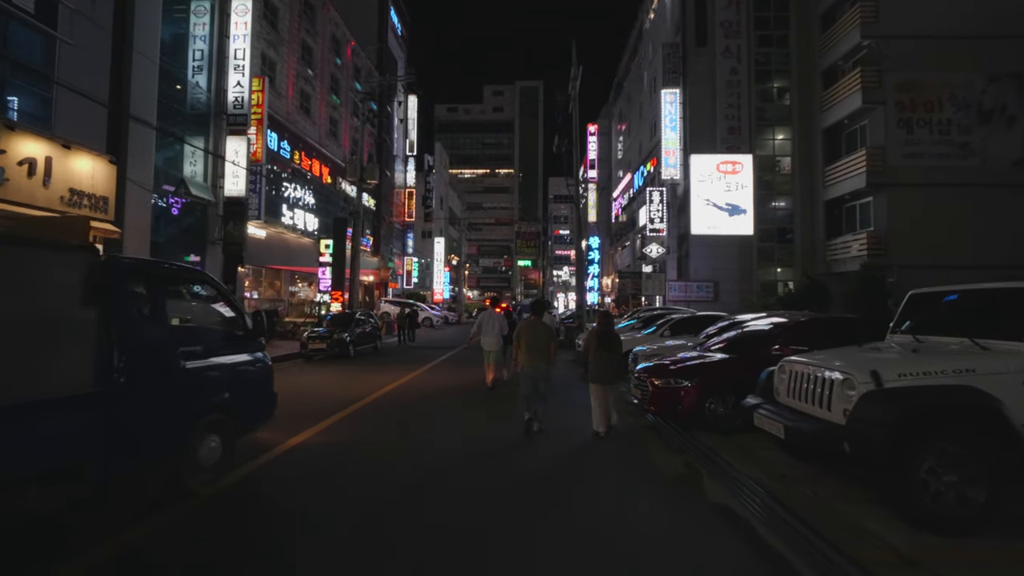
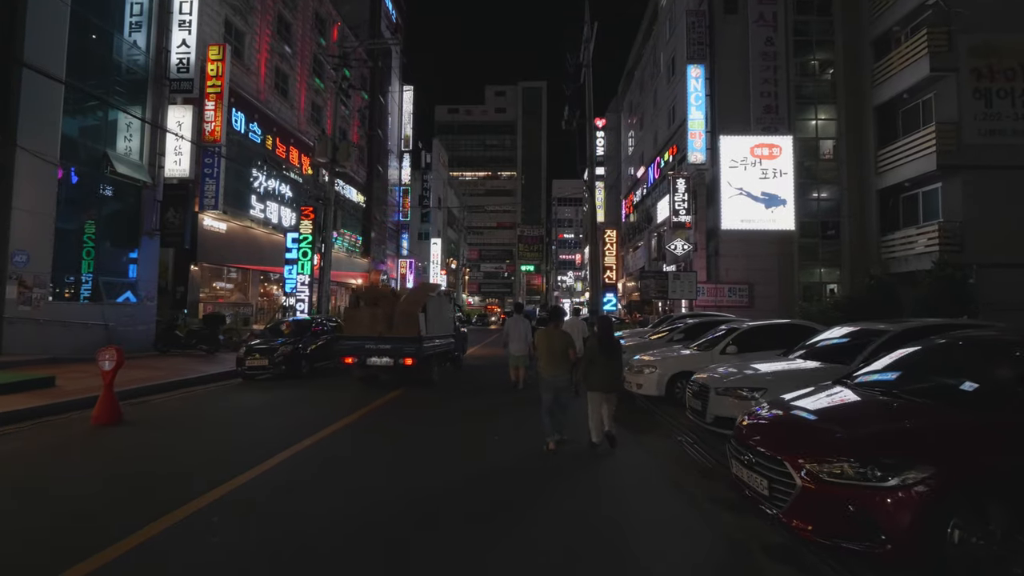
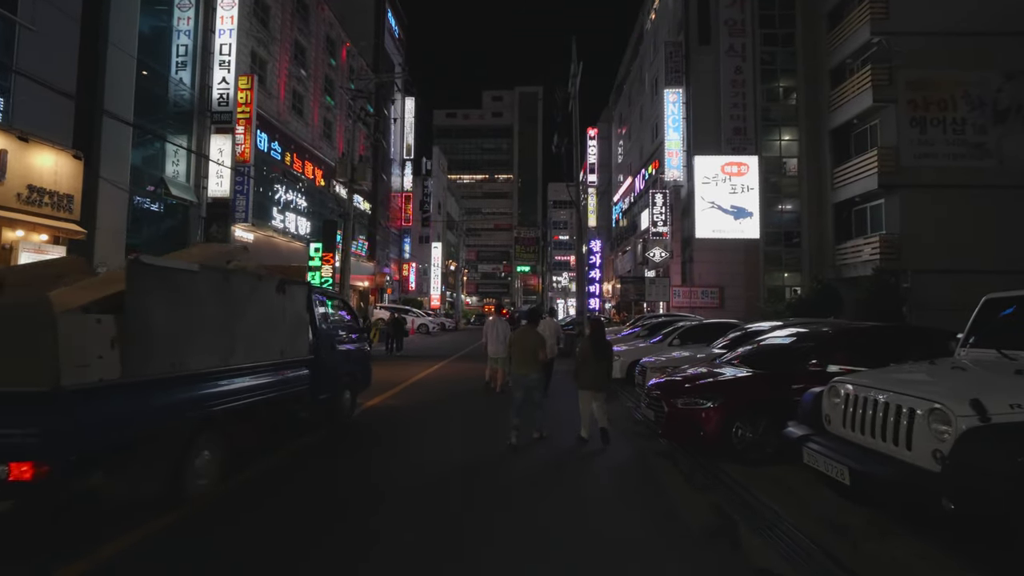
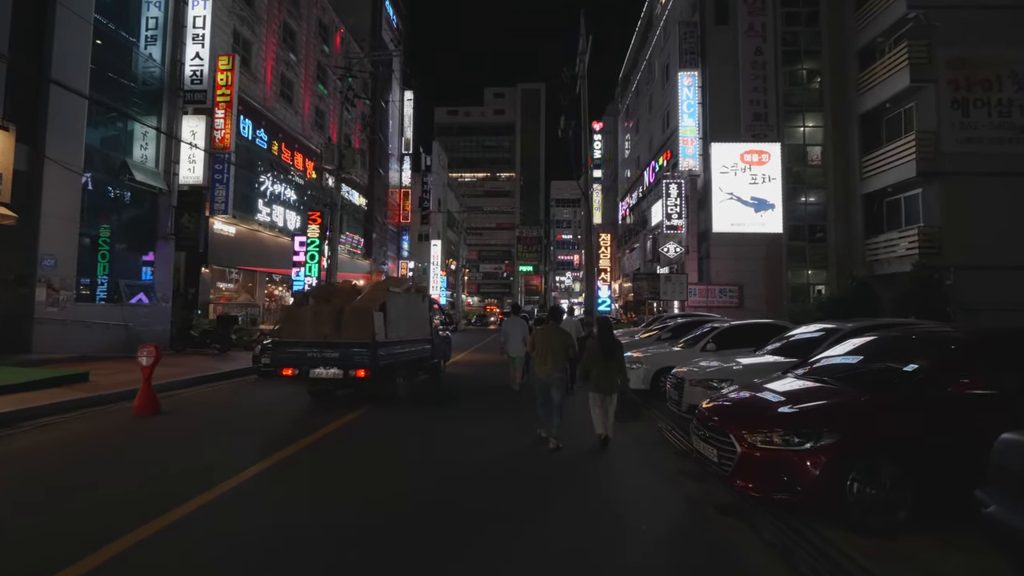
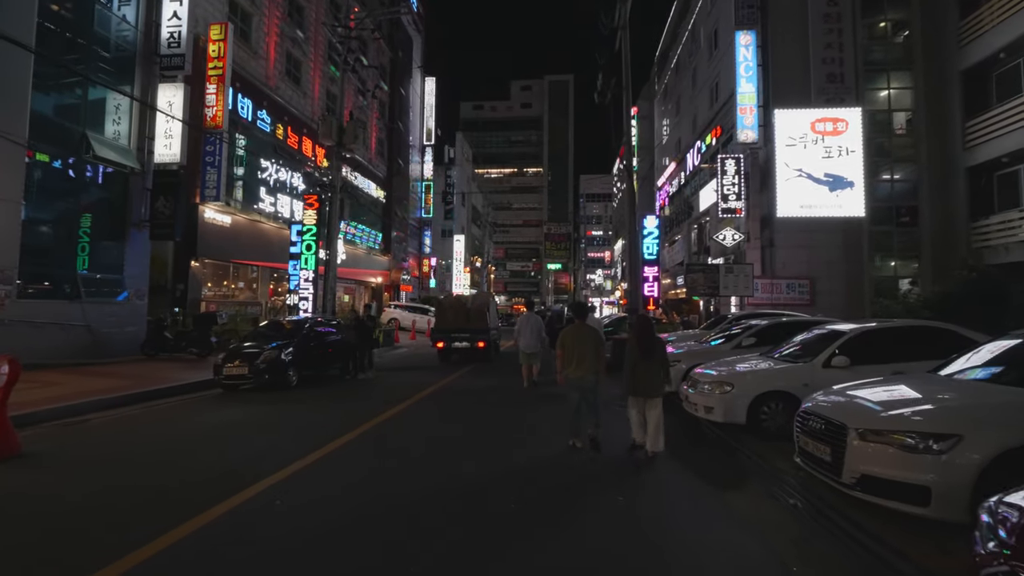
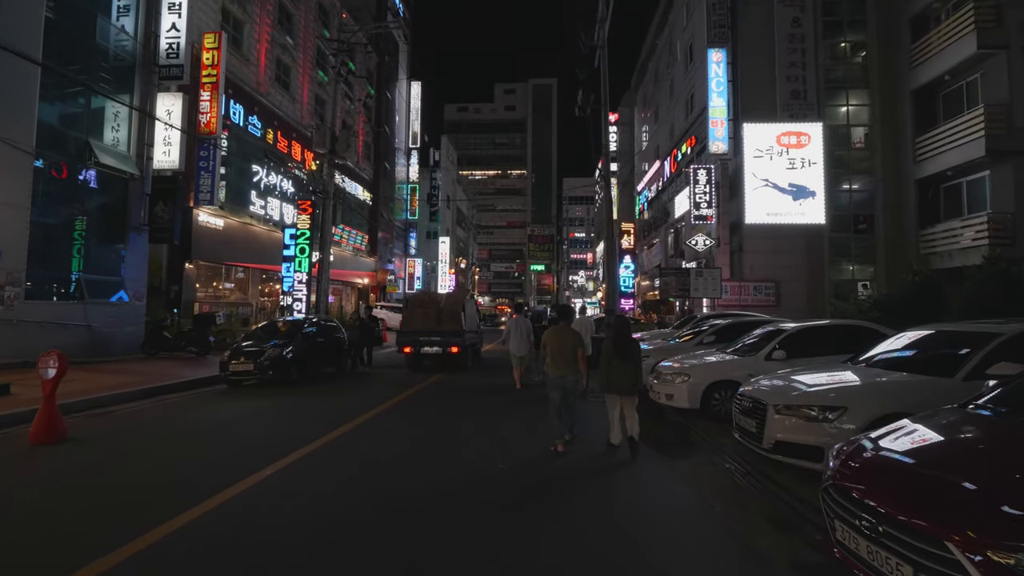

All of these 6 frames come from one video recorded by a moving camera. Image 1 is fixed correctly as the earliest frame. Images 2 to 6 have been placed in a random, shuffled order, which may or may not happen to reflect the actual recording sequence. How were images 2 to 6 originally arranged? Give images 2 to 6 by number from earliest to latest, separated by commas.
3, 4, 2, 6, 5
